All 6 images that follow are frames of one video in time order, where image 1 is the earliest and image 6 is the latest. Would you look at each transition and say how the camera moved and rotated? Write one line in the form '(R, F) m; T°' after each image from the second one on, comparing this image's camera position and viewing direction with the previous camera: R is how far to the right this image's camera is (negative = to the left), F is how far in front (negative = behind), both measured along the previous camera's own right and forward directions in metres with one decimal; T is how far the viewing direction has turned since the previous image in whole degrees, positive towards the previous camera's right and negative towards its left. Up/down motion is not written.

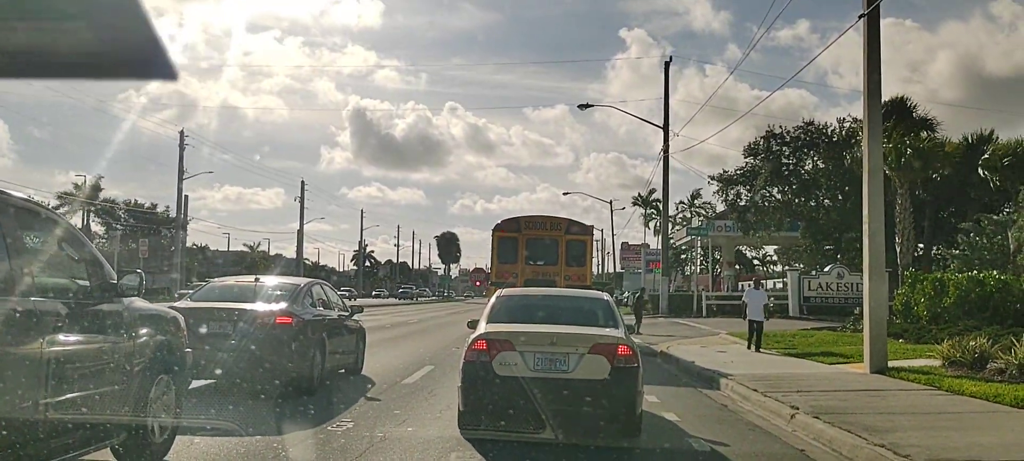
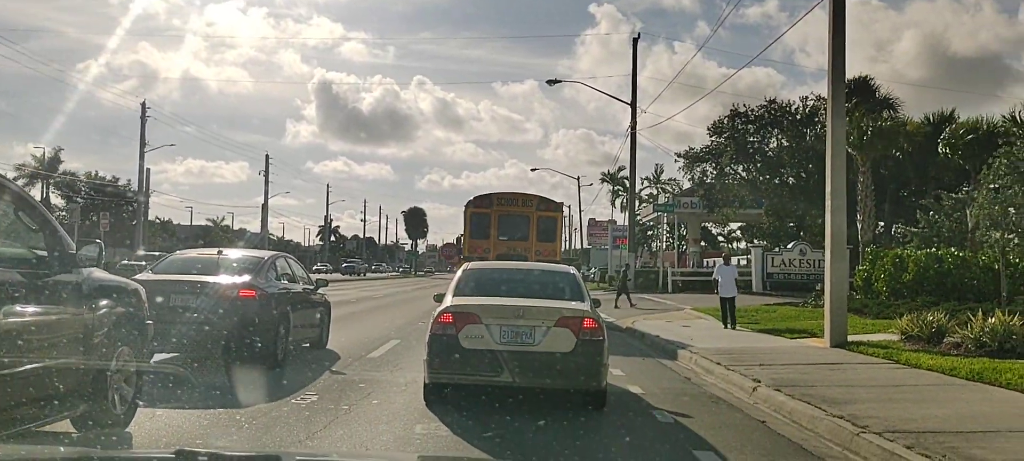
(0.0, 0.0) m; +2°
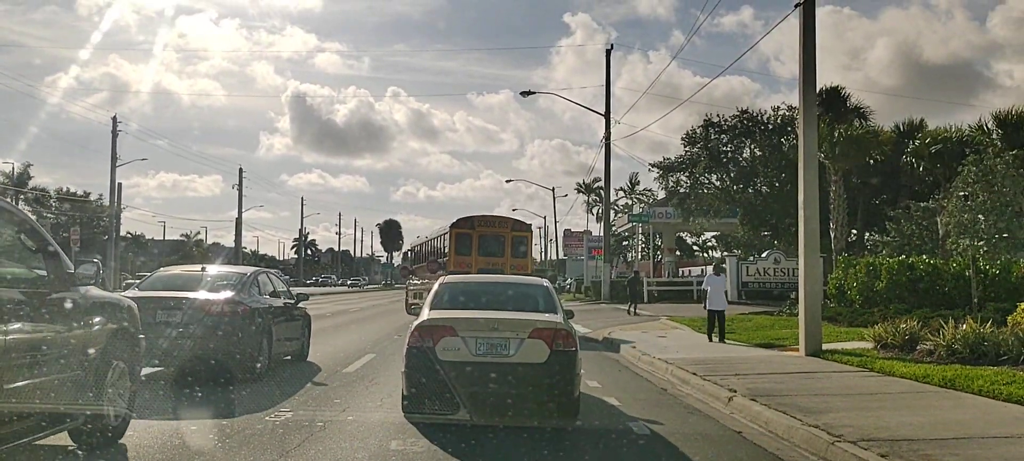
(0.0, 0.0) m; +1°
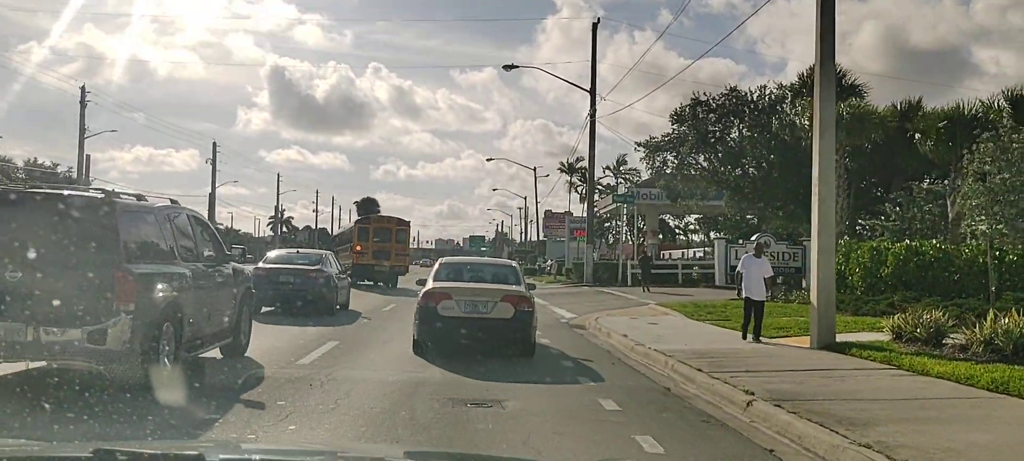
(0.0, +1.4) m; +1°
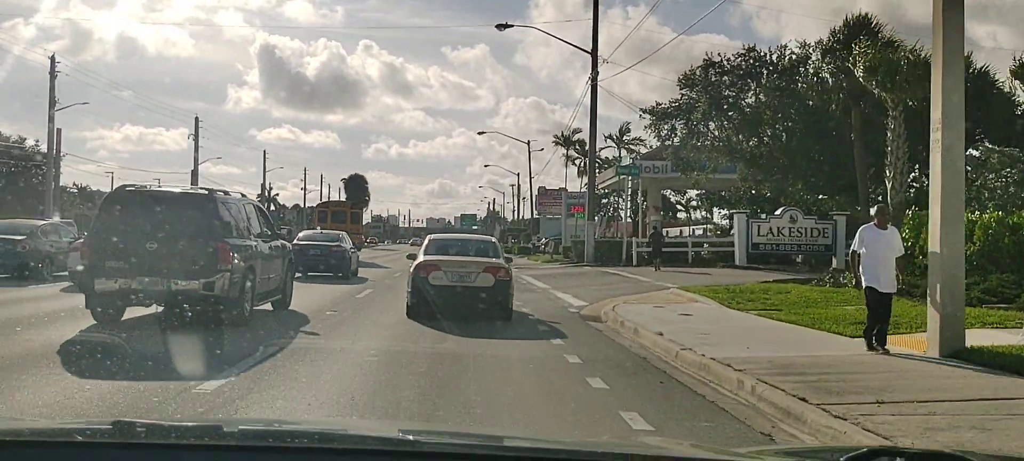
(-0.1, +3.4) m; 0°
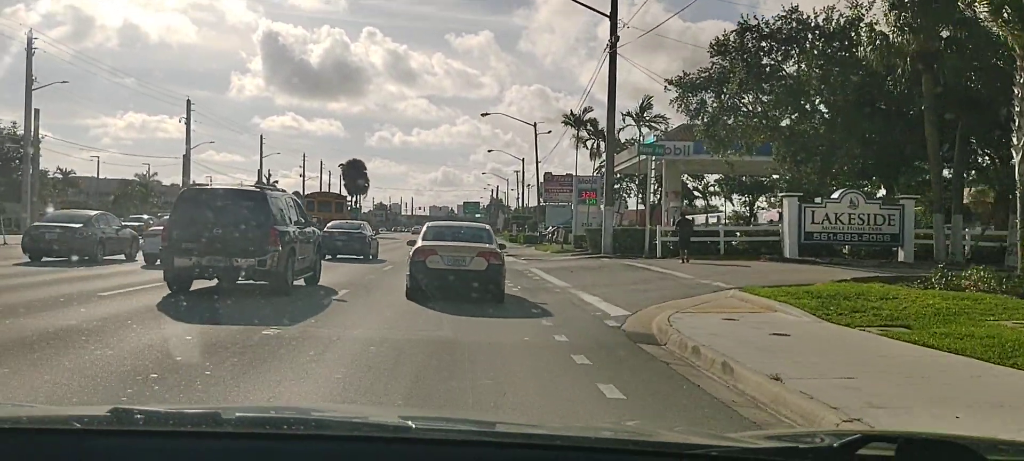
(-0.1, +4.2) m; 0°
